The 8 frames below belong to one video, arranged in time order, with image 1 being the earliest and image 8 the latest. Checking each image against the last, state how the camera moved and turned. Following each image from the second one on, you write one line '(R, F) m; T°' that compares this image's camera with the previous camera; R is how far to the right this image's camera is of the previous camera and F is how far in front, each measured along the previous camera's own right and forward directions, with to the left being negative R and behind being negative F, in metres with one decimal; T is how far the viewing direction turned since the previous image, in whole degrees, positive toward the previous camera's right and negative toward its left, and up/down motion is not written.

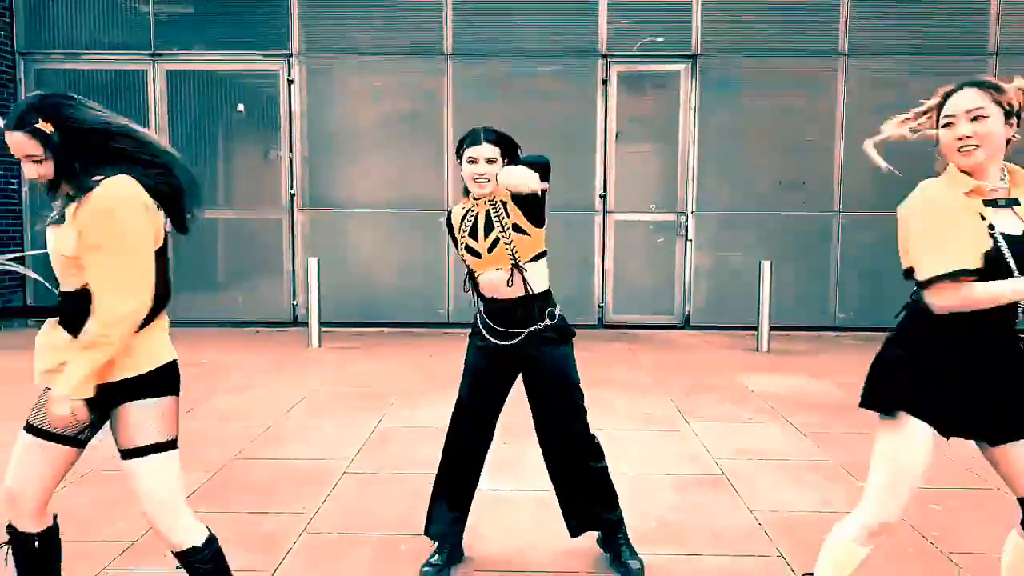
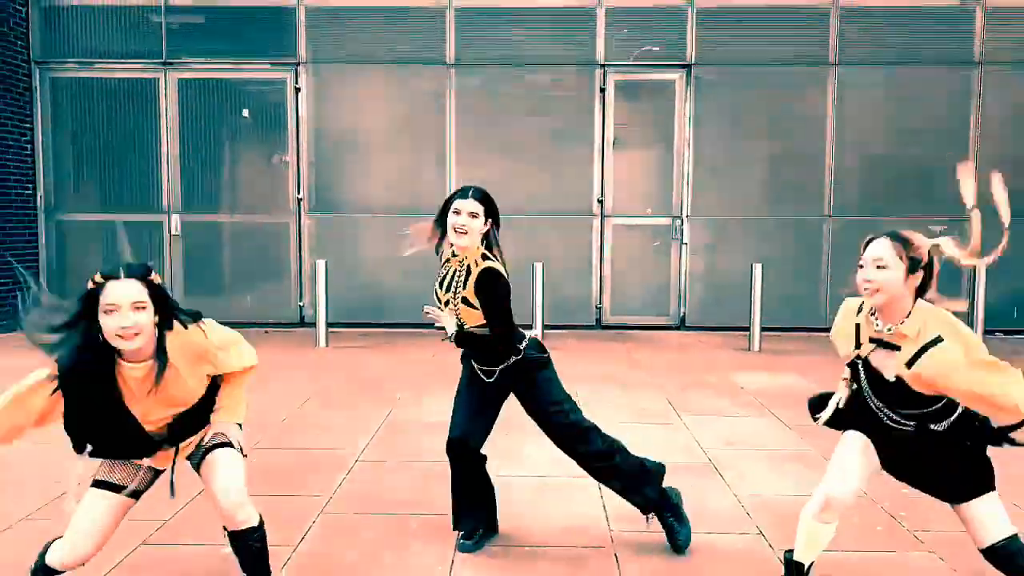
(0.0, -0.3) m; 0°
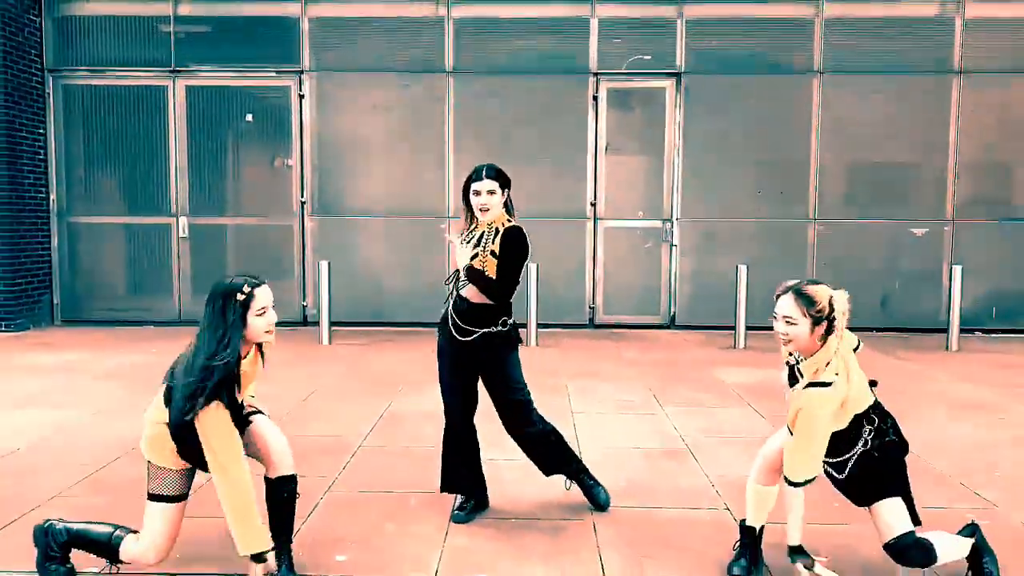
(+0.1, -0.4) m; 0°
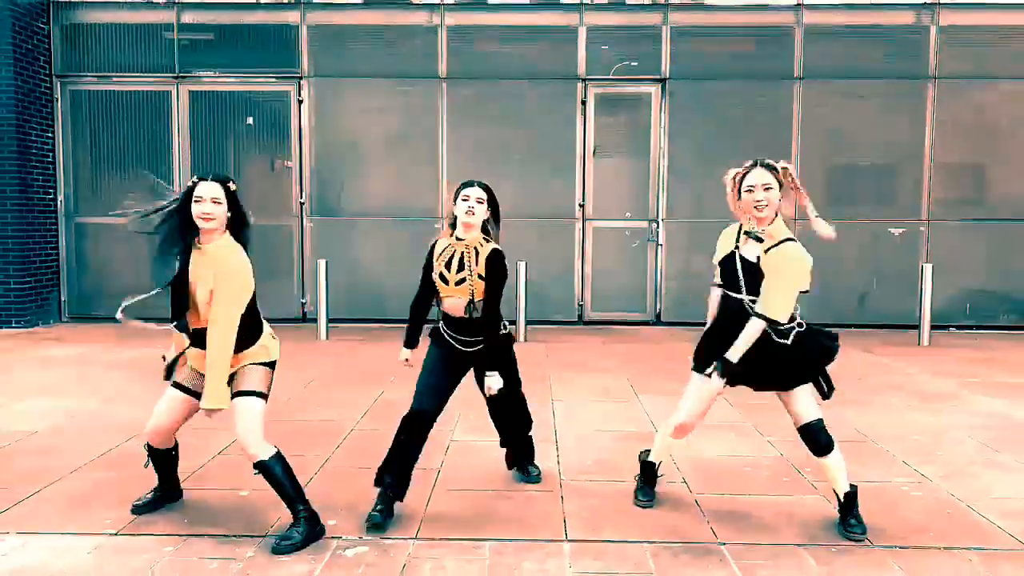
(+0.1, -0.4) m; 0°
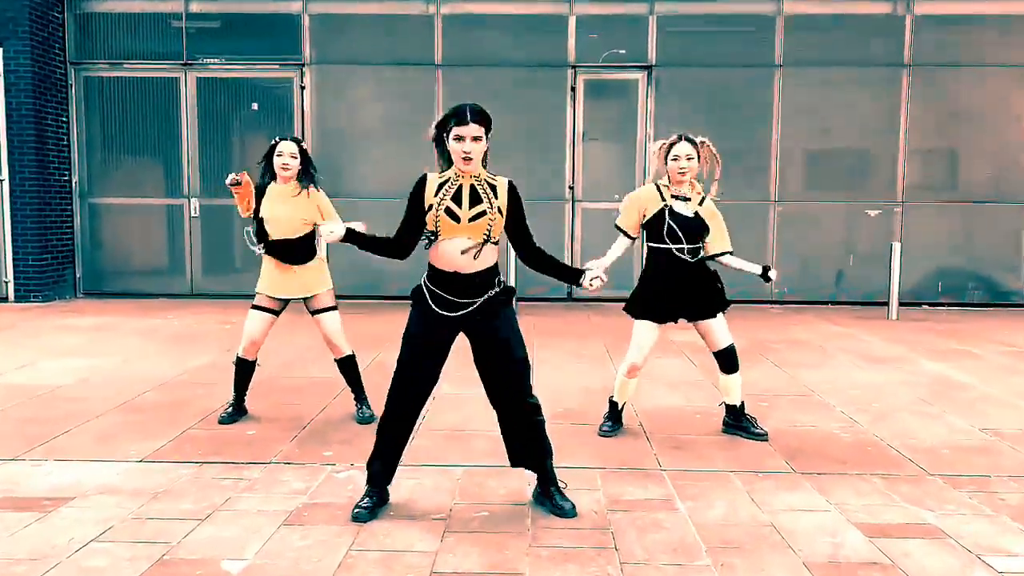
(+0.2, -0.5) m; 0°
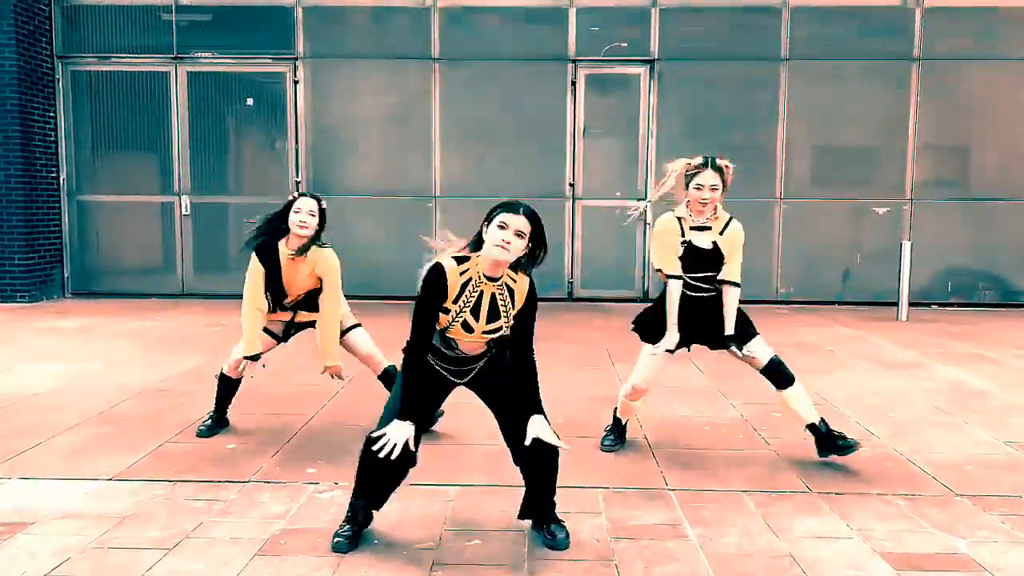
(0.0, +0.3) m; 0°
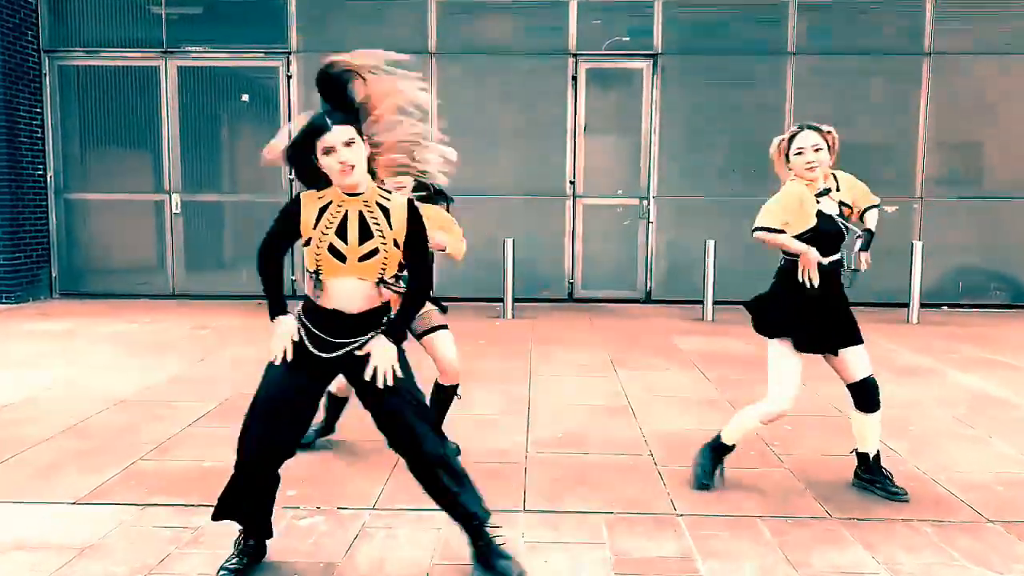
(0.0, +0.3) m; 0°
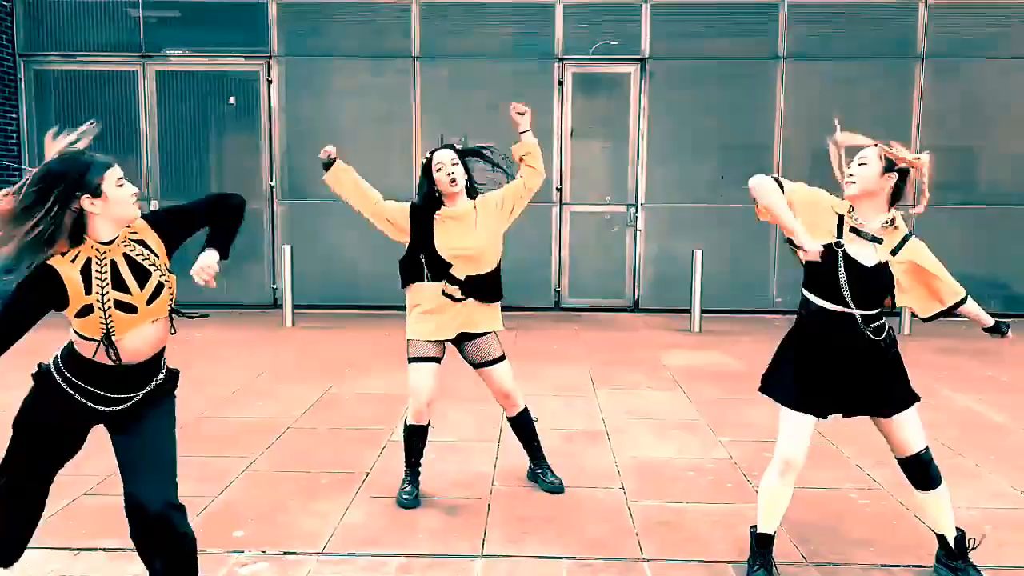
(+0.2, +0.2) m; 0°
